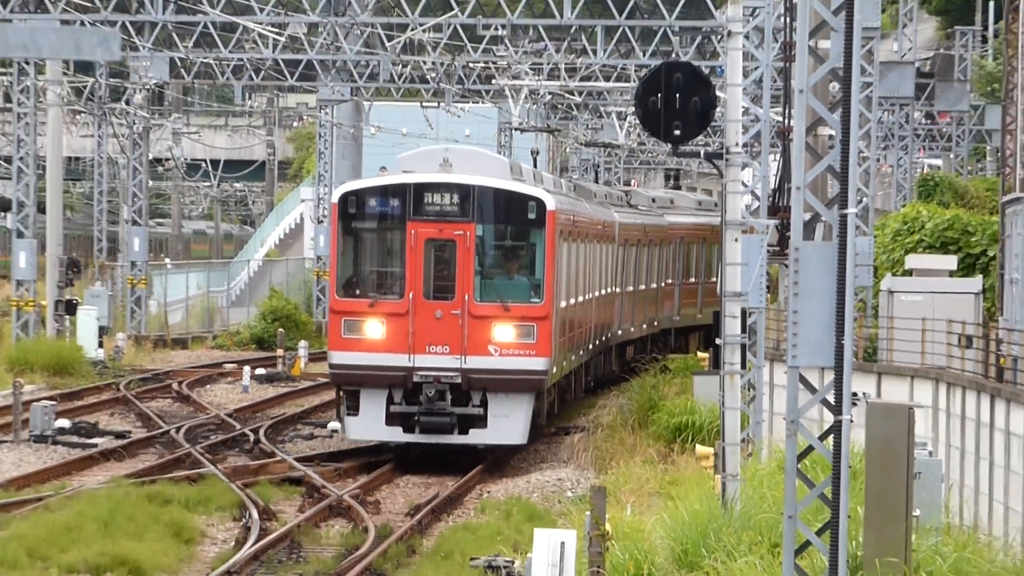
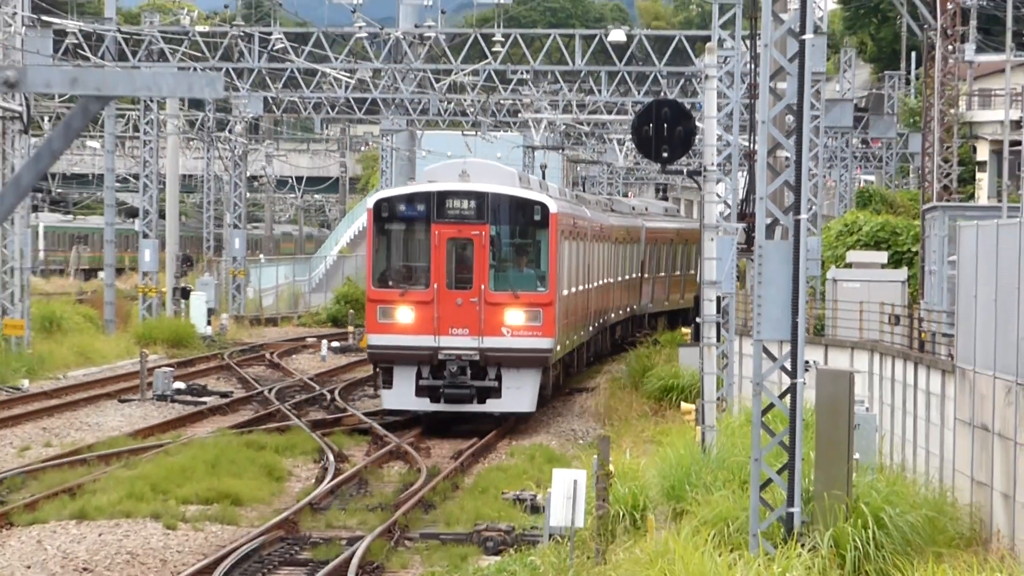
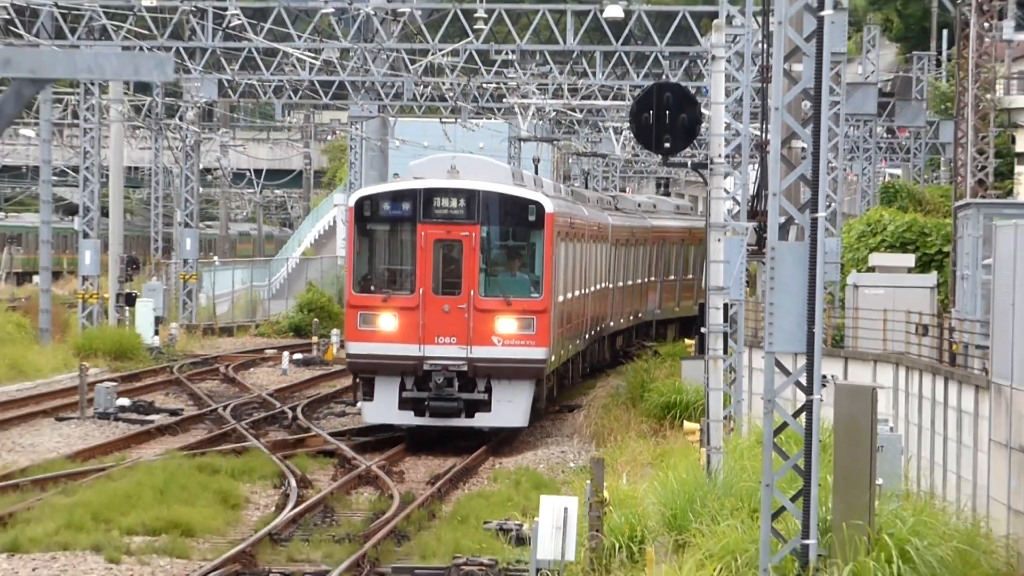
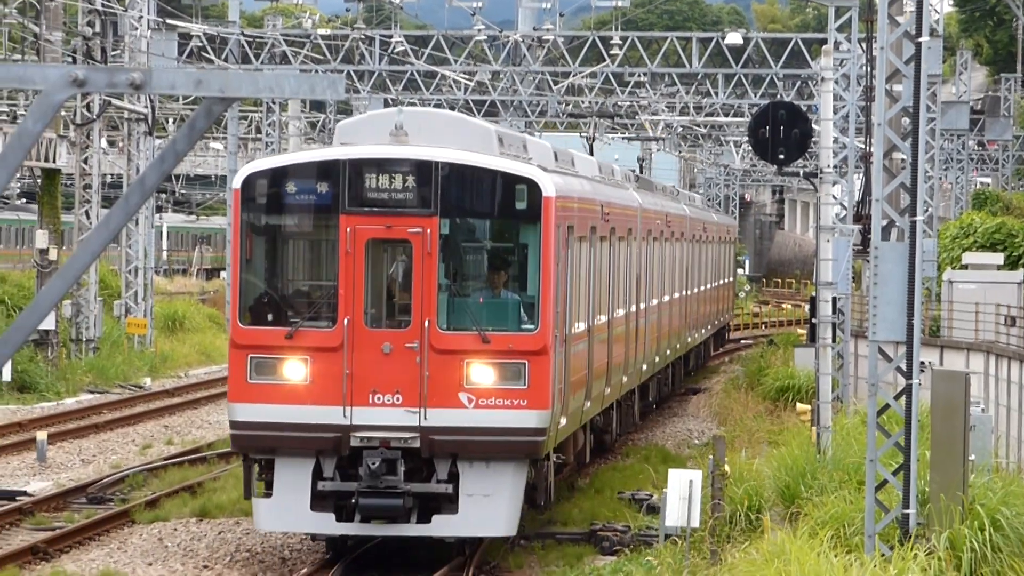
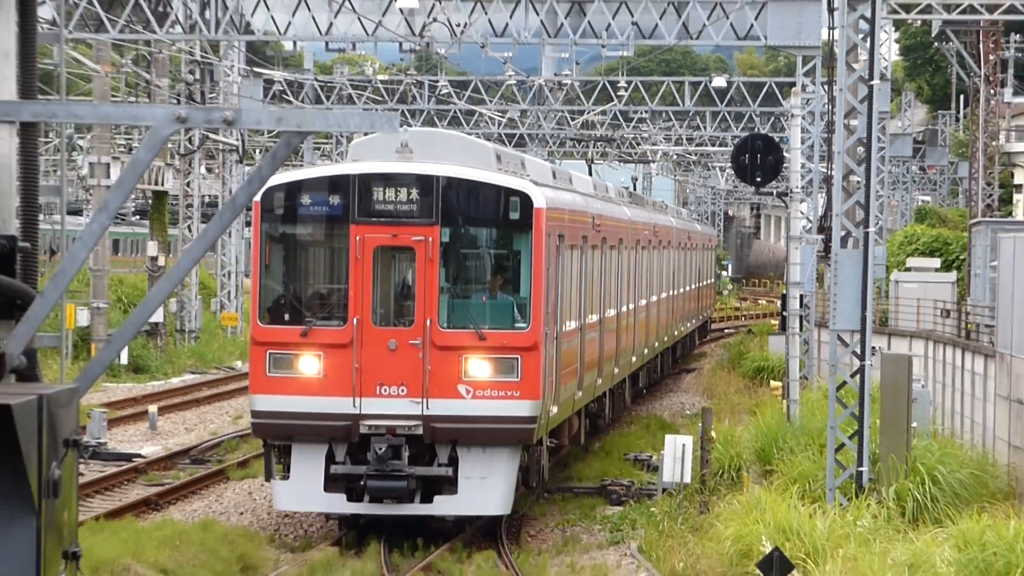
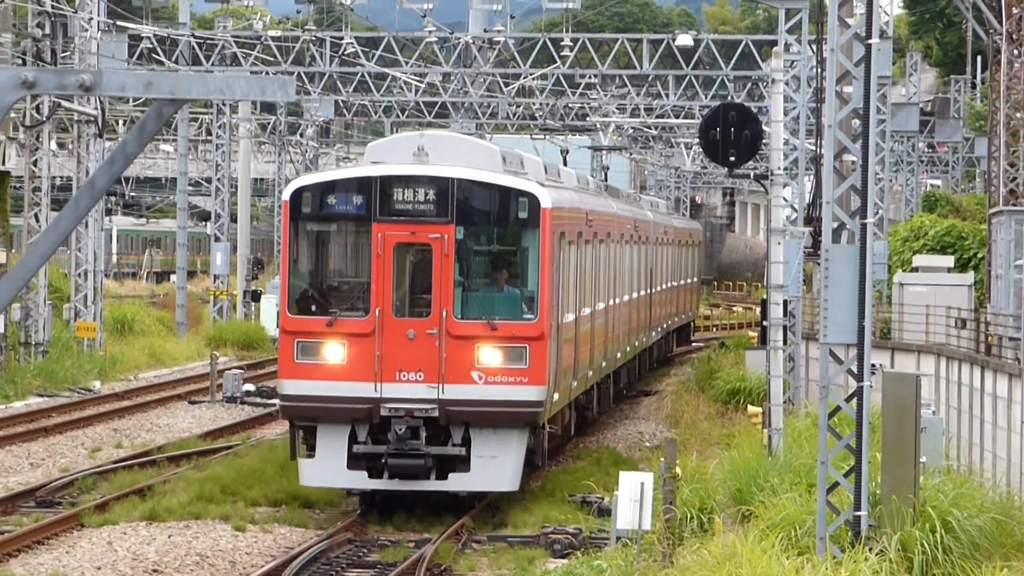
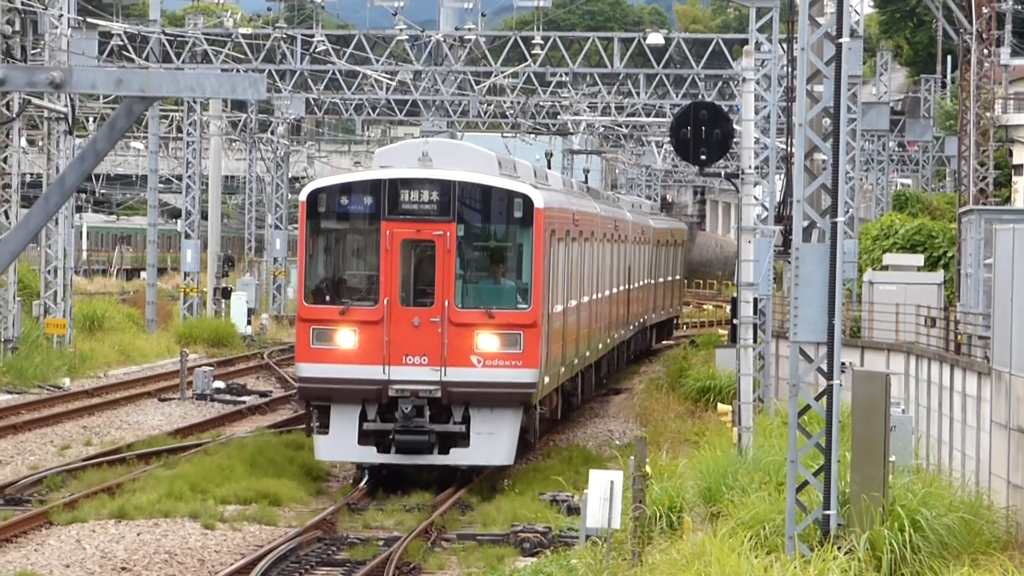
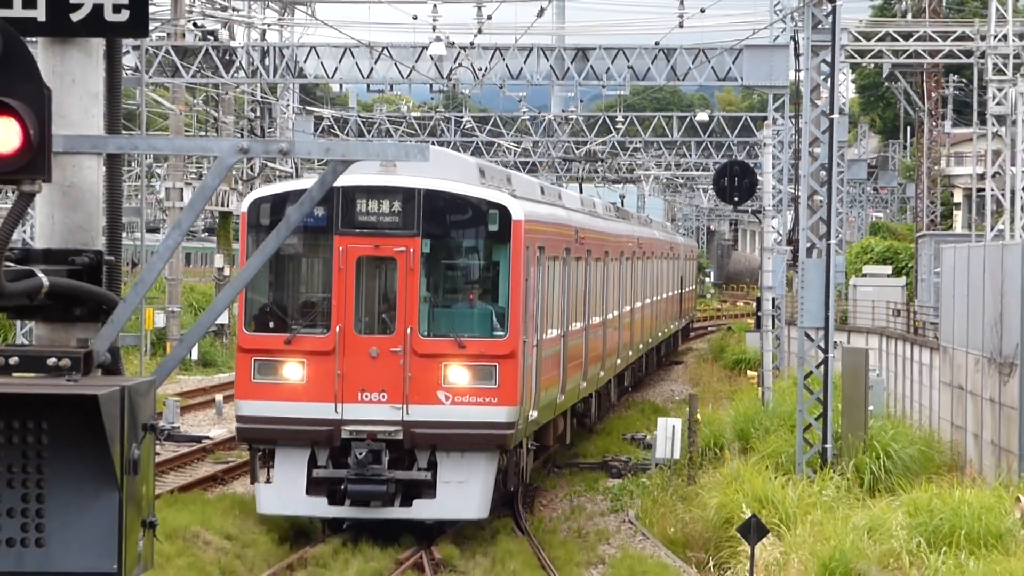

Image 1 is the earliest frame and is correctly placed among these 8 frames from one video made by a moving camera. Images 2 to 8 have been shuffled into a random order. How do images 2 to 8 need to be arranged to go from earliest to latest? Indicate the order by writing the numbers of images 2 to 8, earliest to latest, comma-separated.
3, 2, 7, 6, 4, 5, 8
